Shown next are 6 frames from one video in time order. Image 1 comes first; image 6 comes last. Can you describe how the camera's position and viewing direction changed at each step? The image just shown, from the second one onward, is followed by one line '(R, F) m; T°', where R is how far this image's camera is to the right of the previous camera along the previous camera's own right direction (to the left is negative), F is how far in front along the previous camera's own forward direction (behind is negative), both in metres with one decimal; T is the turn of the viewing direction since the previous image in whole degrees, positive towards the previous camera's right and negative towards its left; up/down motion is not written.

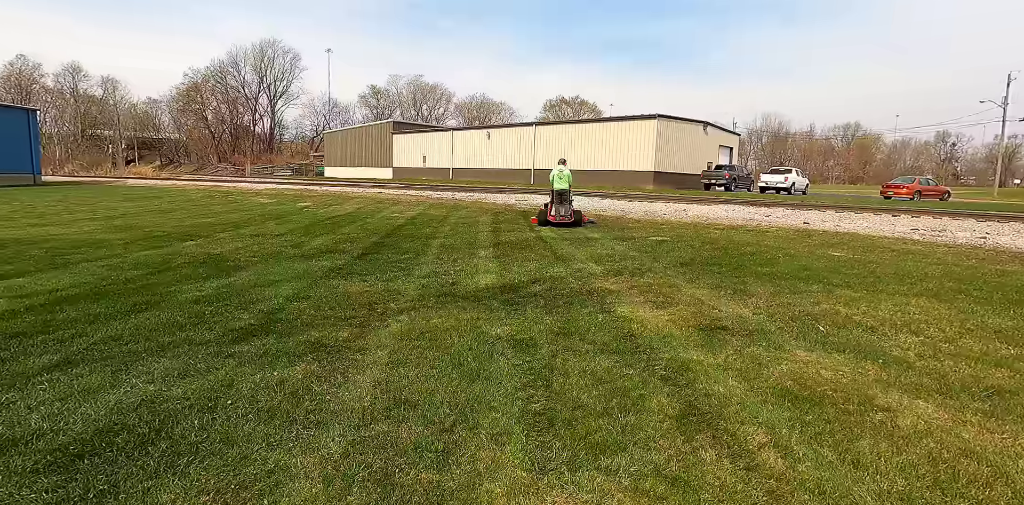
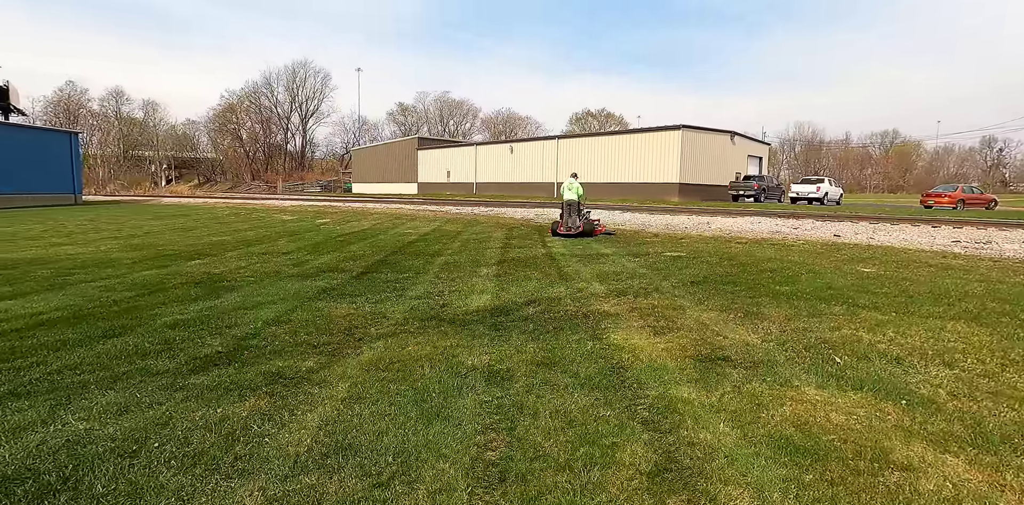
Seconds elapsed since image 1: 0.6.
(+0.4, +0.3) m; -3°
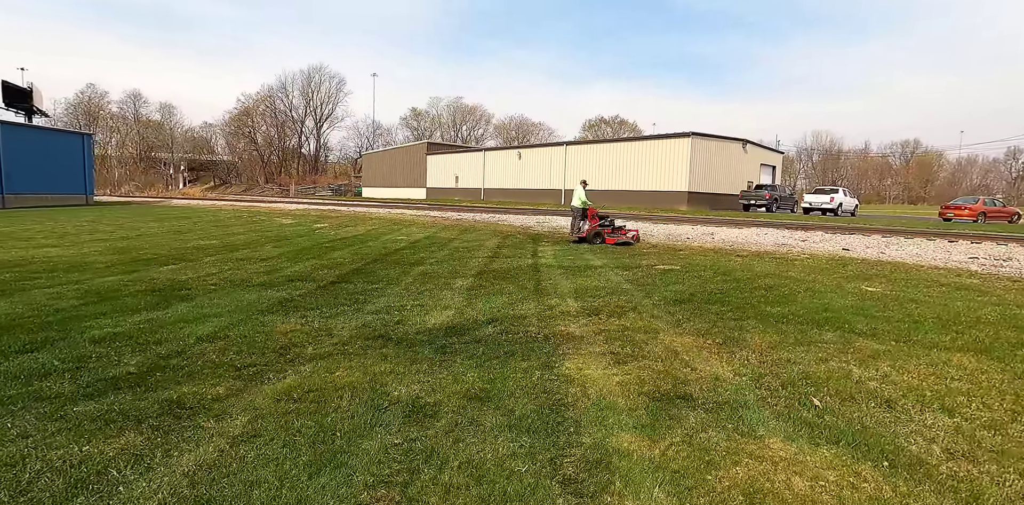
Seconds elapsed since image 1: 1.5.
(+0.5, +0.5) m; -2°
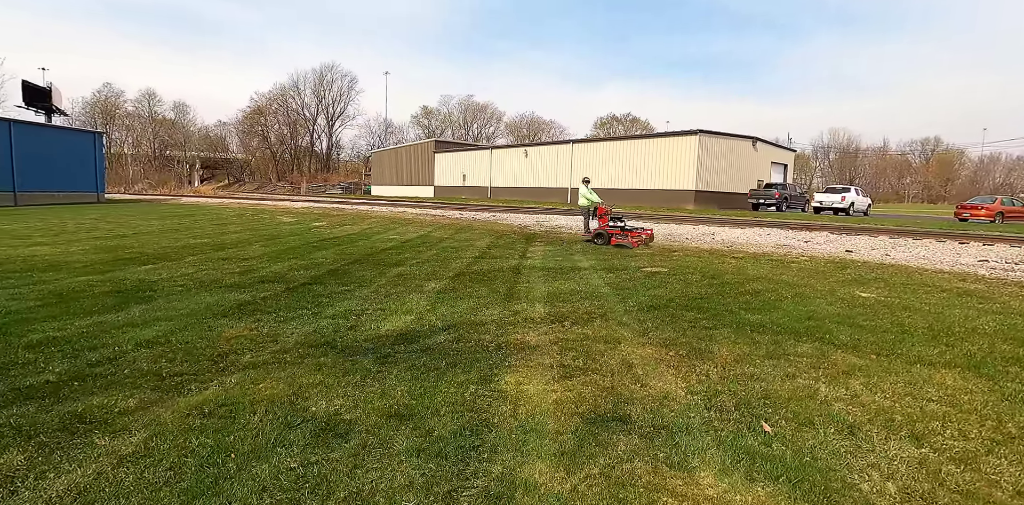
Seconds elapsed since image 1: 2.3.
(+0.5, +0.3) m; -2°
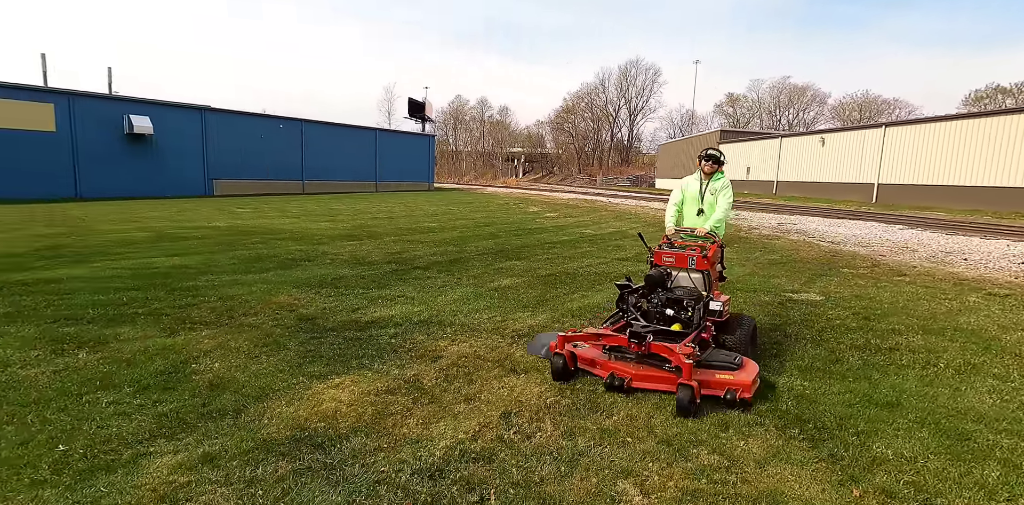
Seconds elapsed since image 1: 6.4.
(+2.6, +1.3) m; -33°
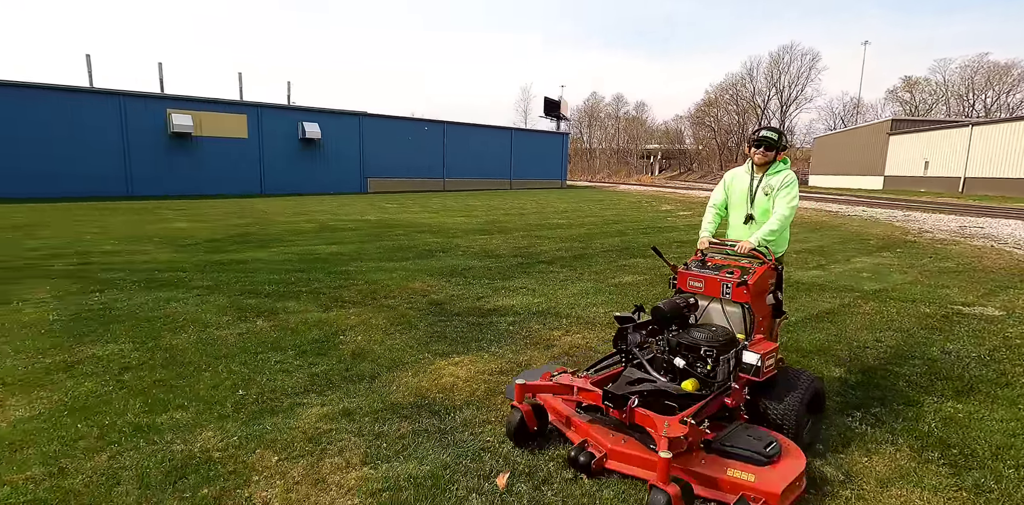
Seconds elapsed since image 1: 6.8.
(+0.1, -0.1) m; -14°
